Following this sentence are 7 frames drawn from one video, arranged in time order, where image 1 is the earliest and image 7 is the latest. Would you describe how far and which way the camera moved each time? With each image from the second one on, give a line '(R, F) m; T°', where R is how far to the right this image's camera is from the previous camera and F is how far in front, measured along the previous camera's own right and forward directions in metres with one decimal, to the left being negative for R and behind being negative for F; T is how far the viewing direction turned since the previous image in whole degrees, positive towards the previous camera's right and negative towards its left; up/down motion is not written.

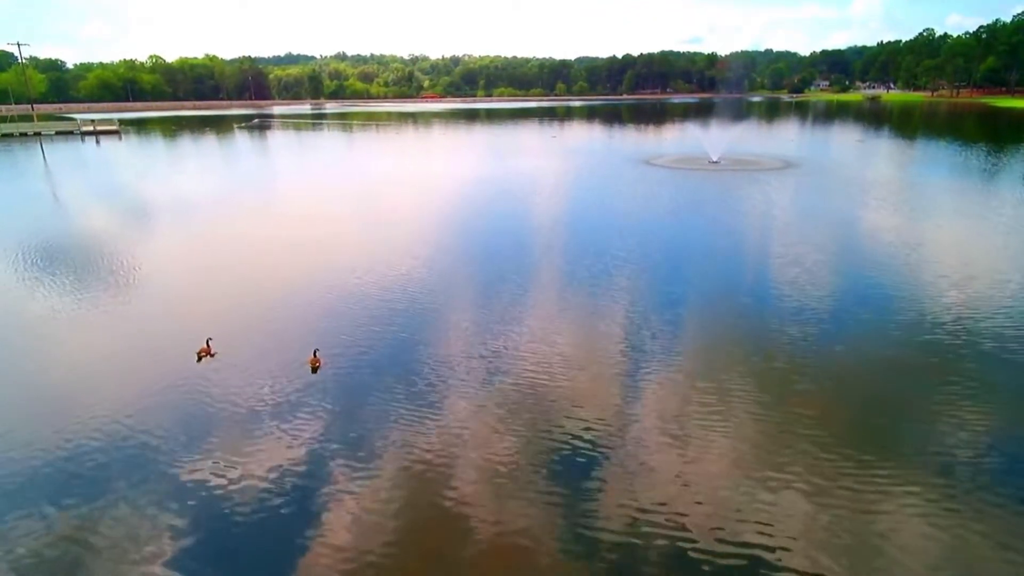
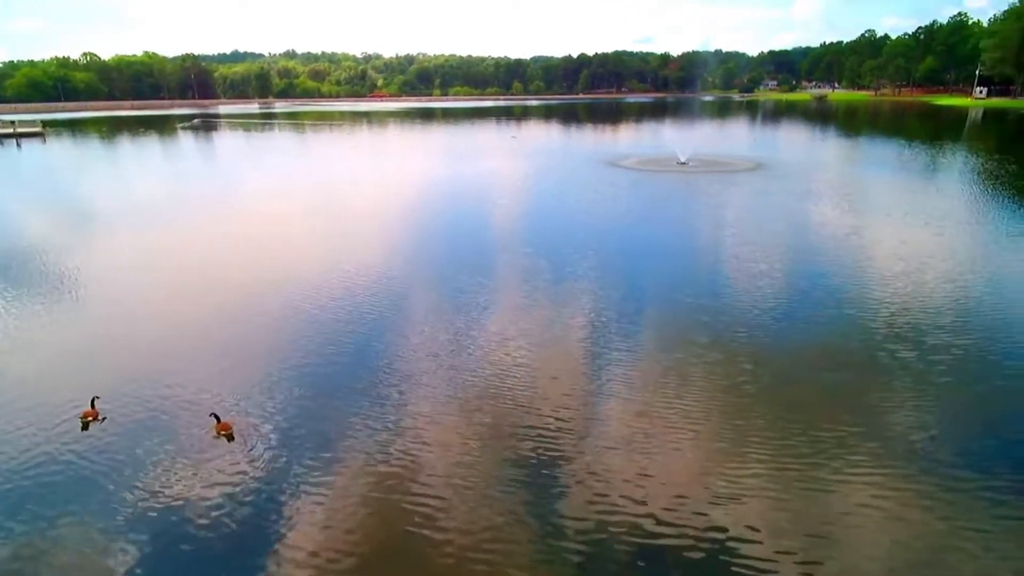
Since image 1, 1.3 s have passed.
(-0.2, +0.7) m; +4°
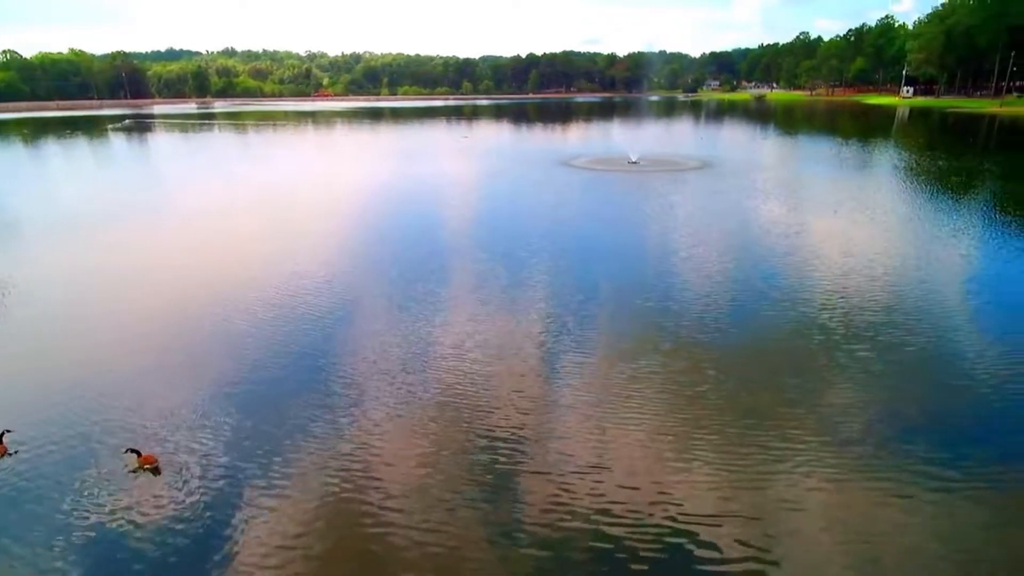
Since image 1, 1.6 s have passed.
(-0.2, +0.5) m; +4°
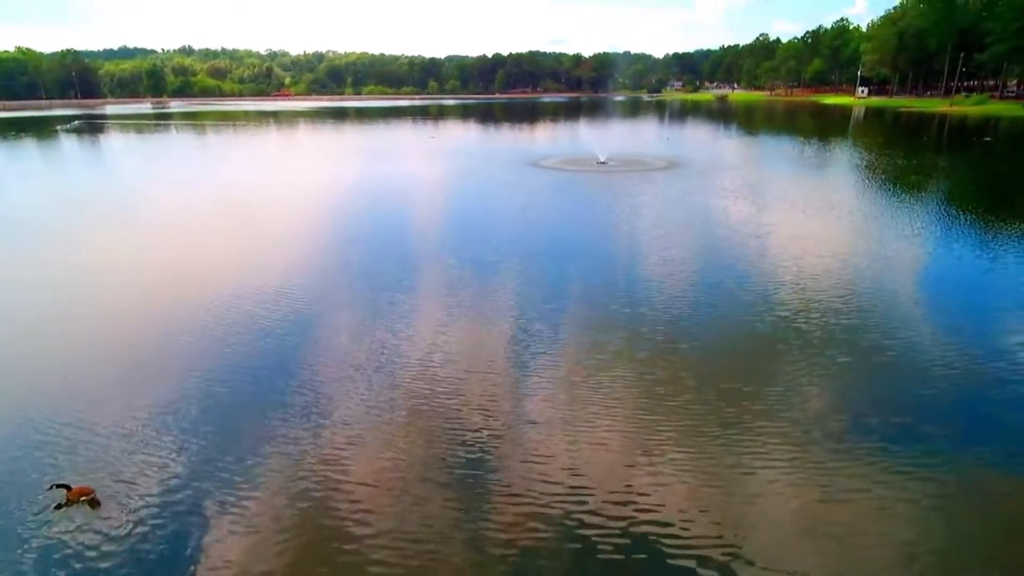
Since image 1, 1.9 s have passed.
(-0.1, +0.4) m; +3°
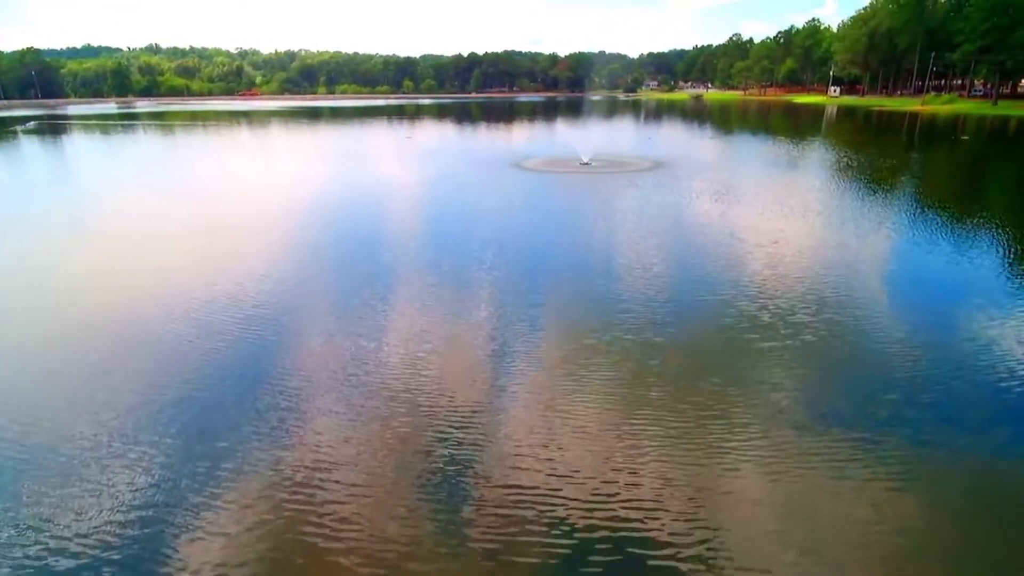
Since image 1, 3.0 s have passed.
(-0.1, +0.5) m; +2°
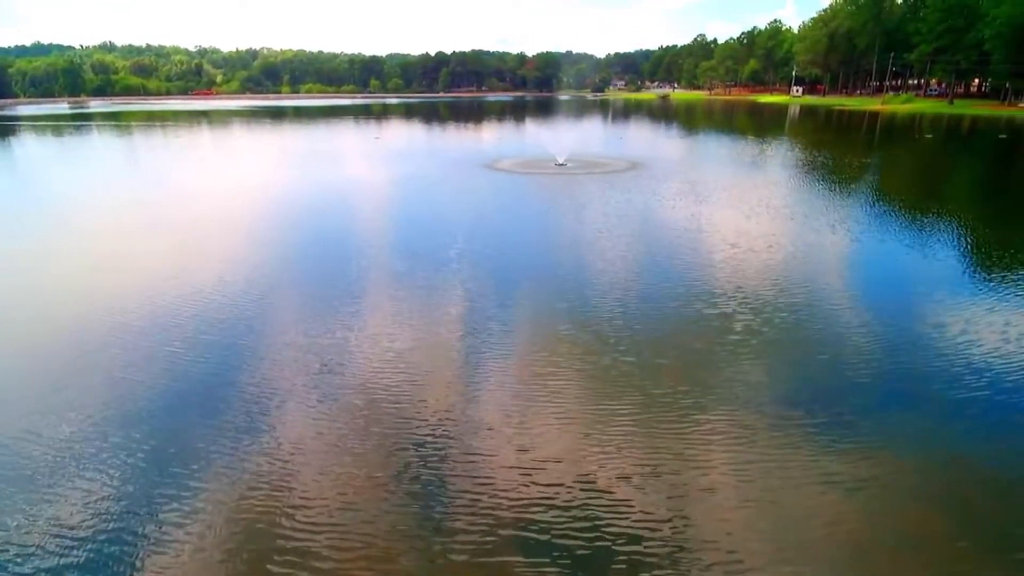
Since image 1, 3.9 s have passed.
(-0.1, +0.4) m; +3°
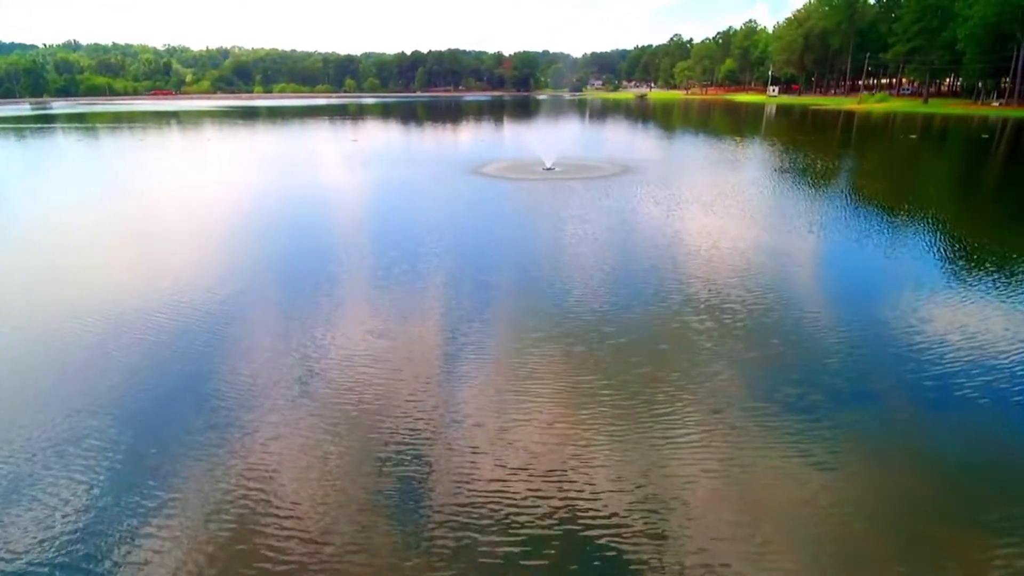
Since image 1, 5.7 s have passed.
(-0.1, +0.6) m; +2°
